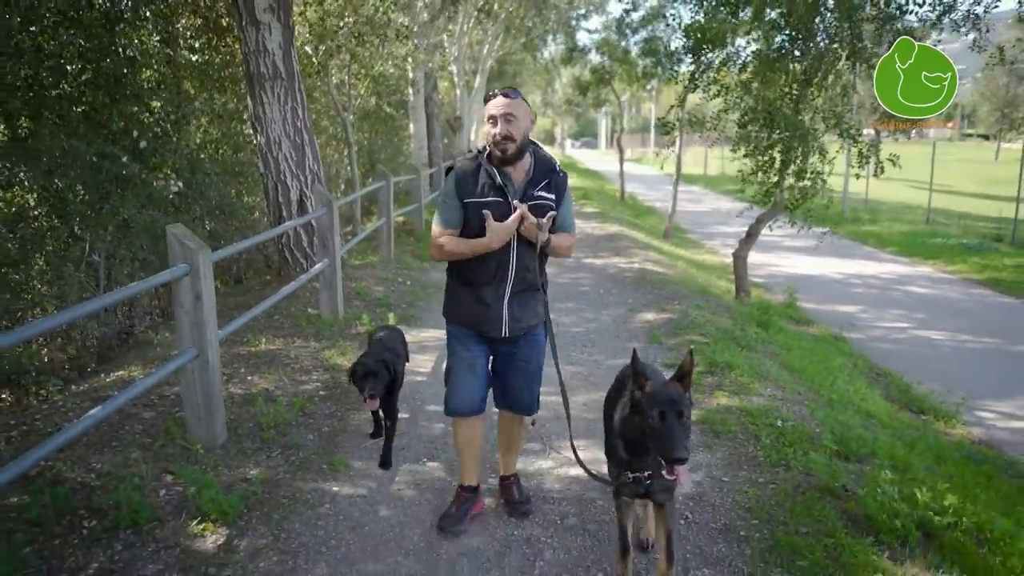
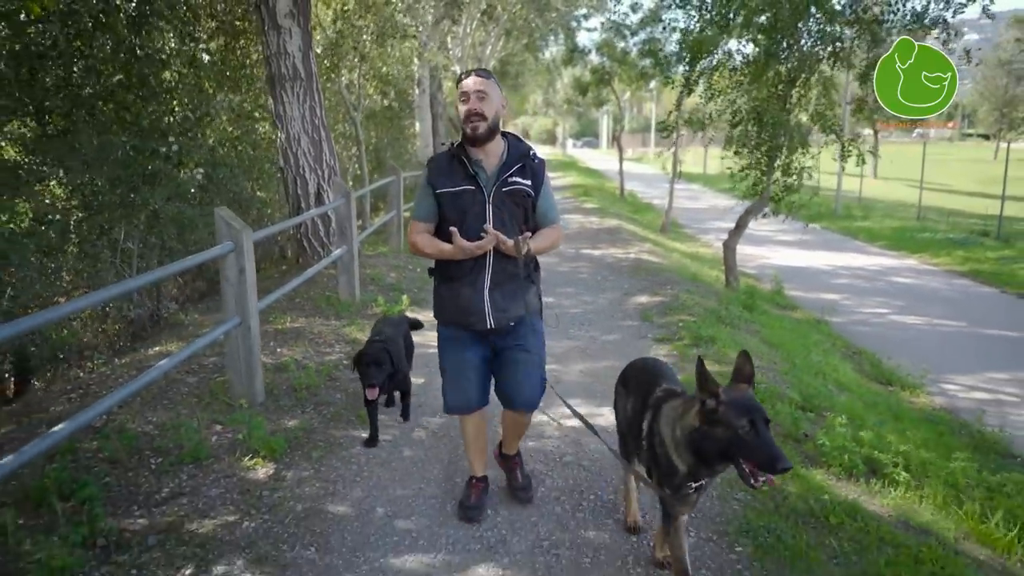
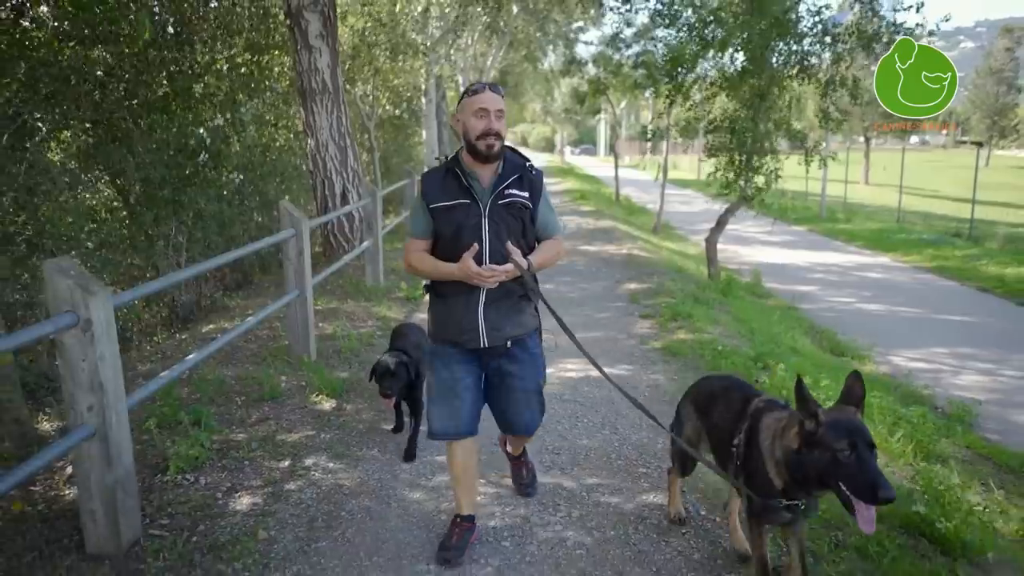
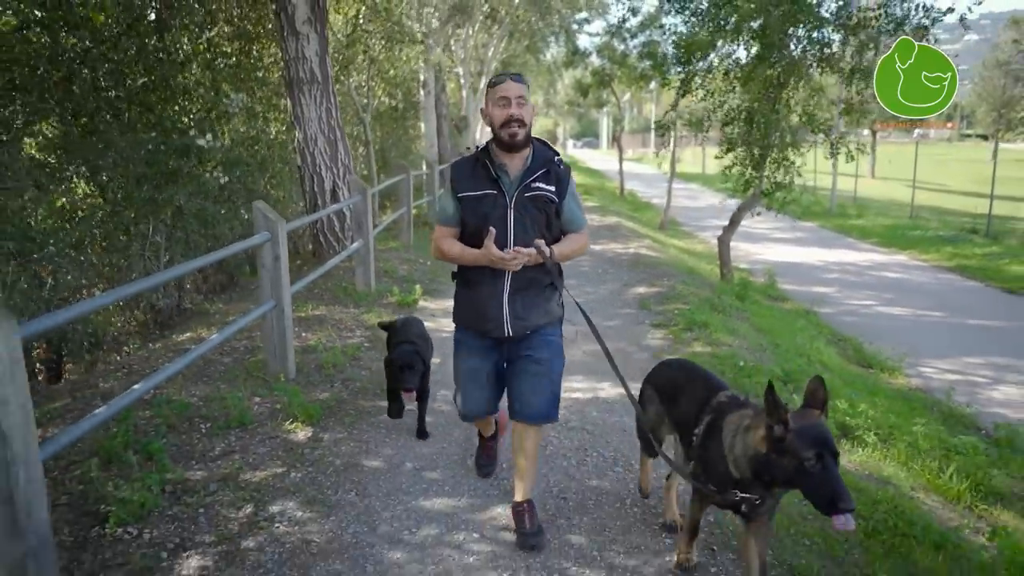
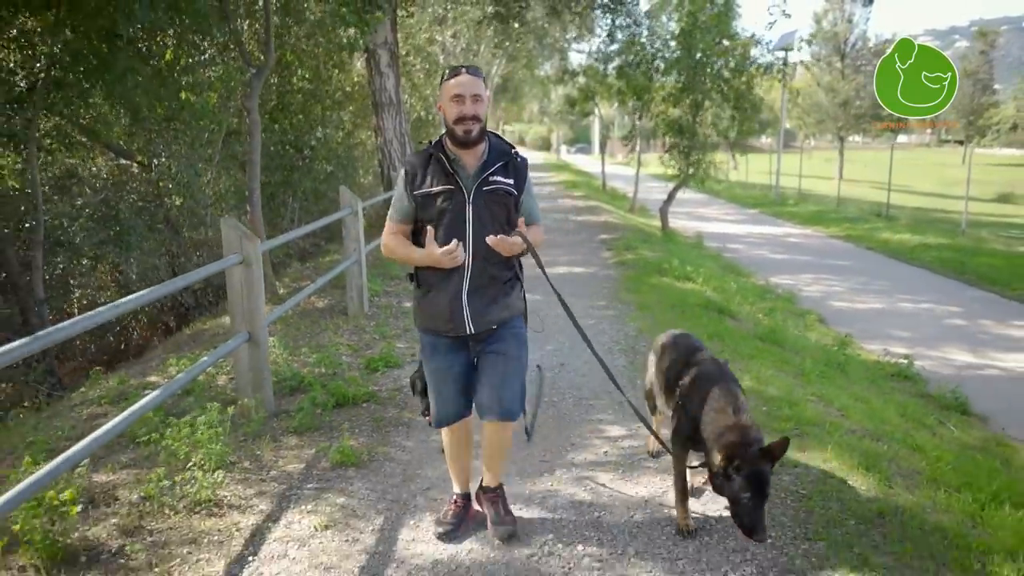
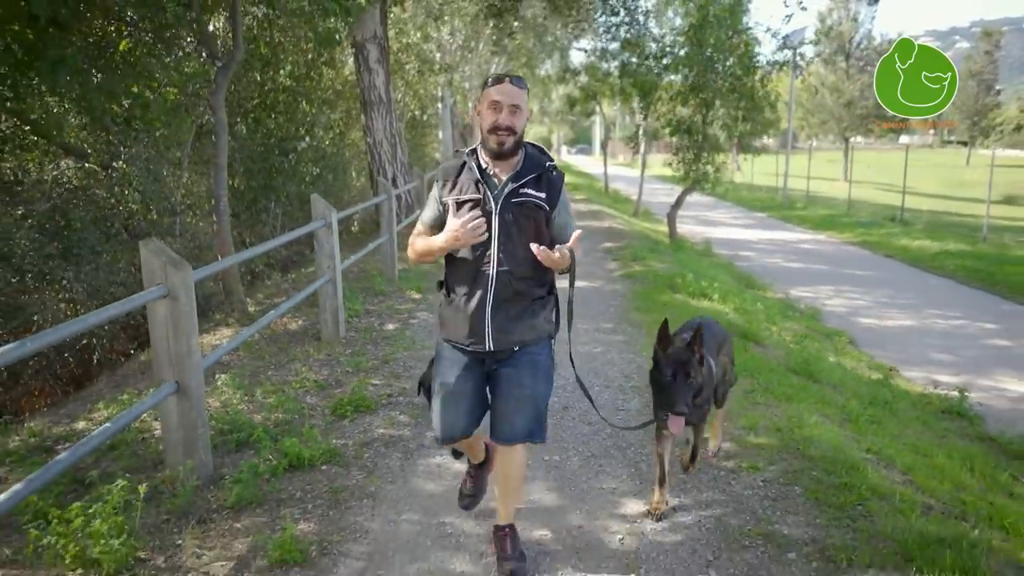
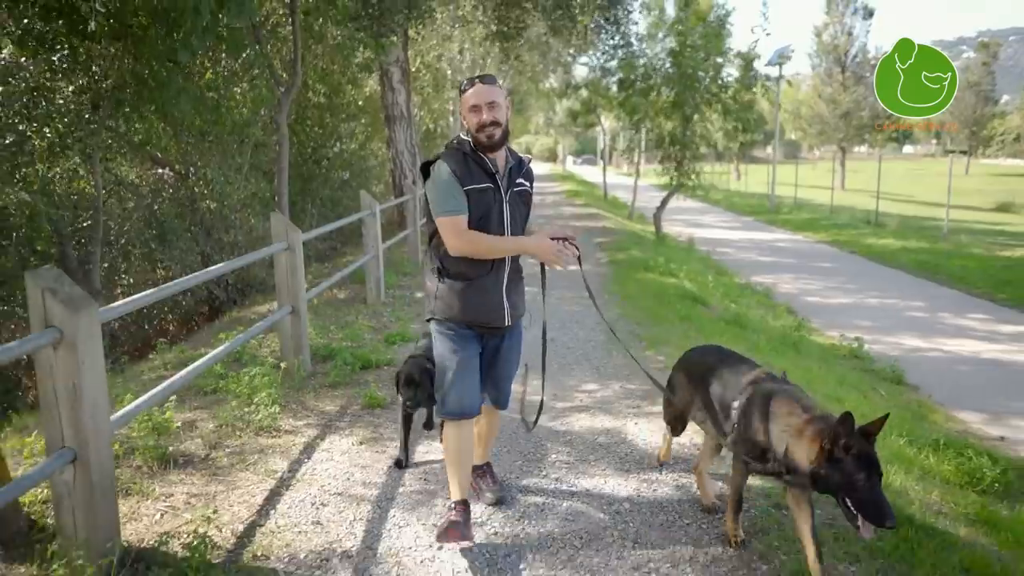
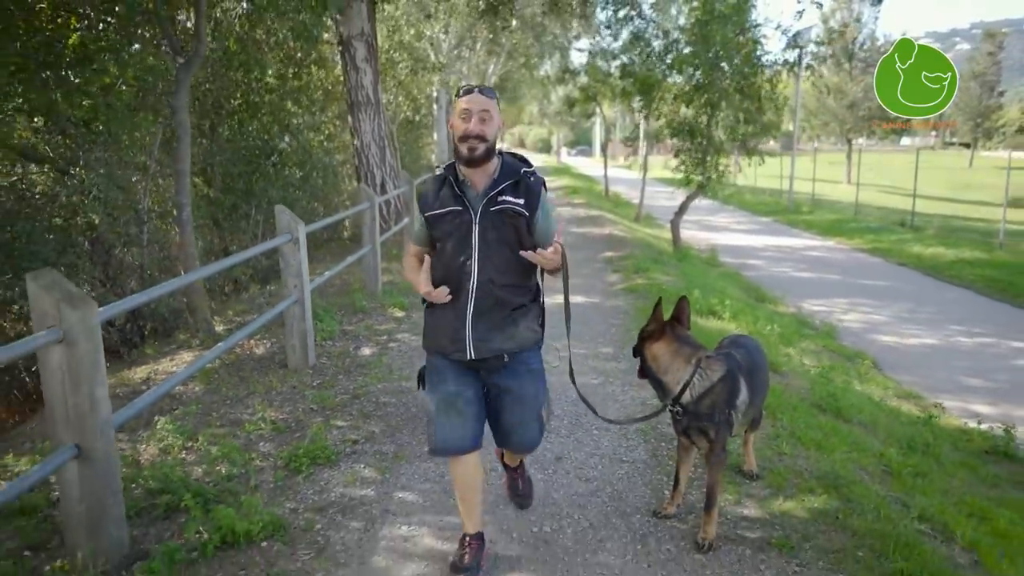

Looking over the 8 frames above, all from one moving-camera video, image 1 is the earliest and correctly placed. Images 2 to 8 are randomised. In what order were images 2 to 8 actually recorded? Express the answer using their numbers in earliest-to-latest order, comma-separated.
2, 4, 3, 8, 6, 5, 7
